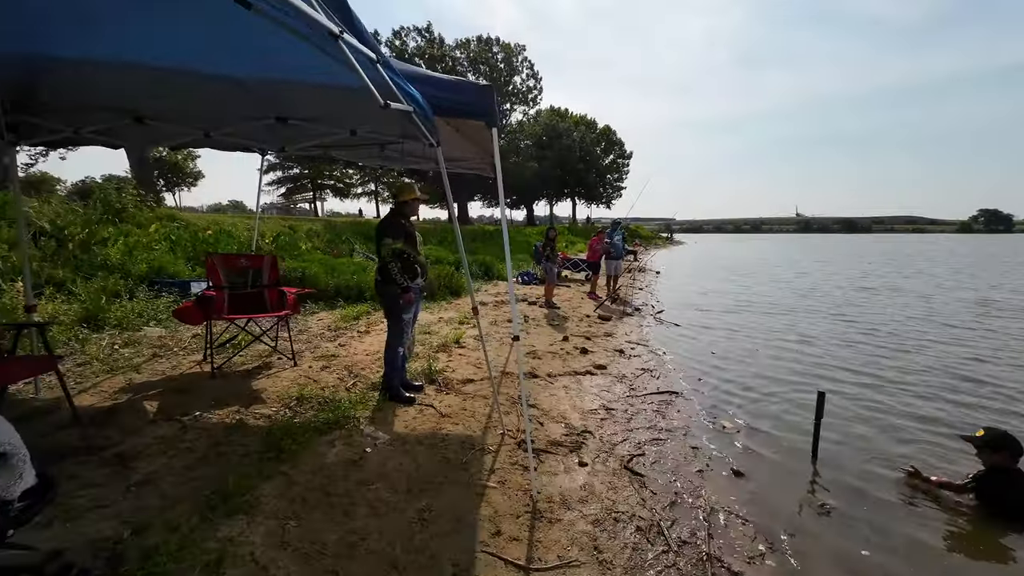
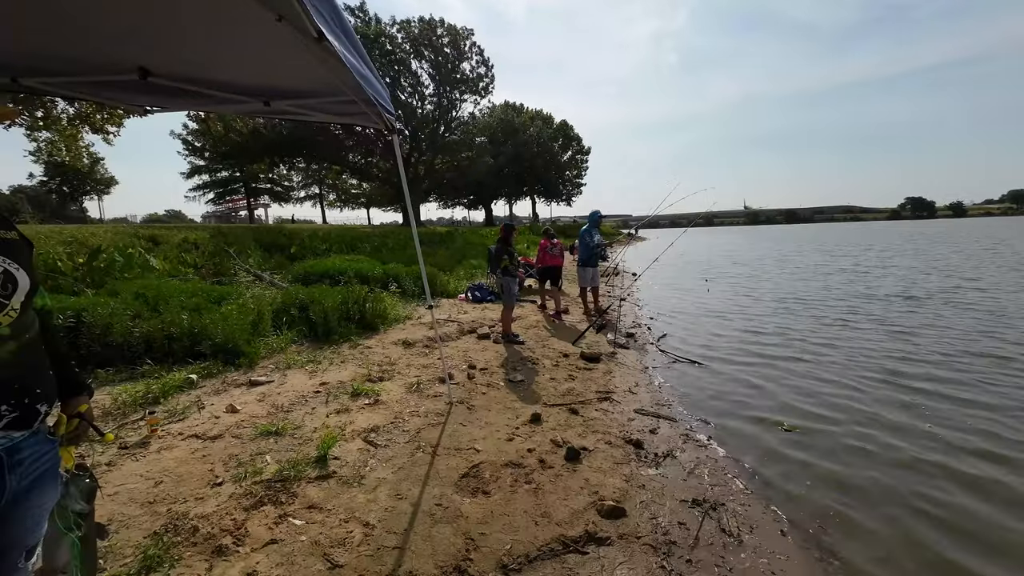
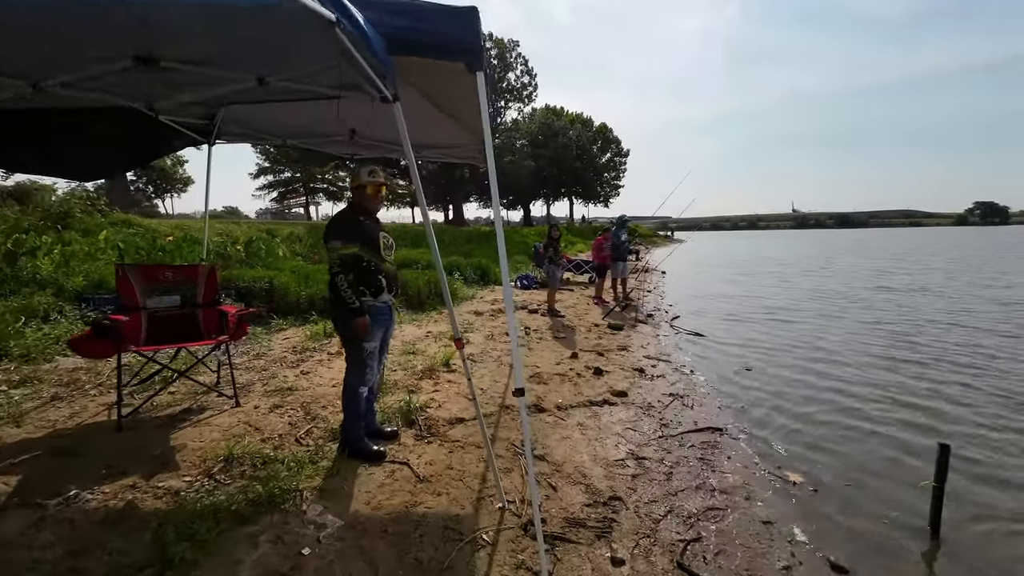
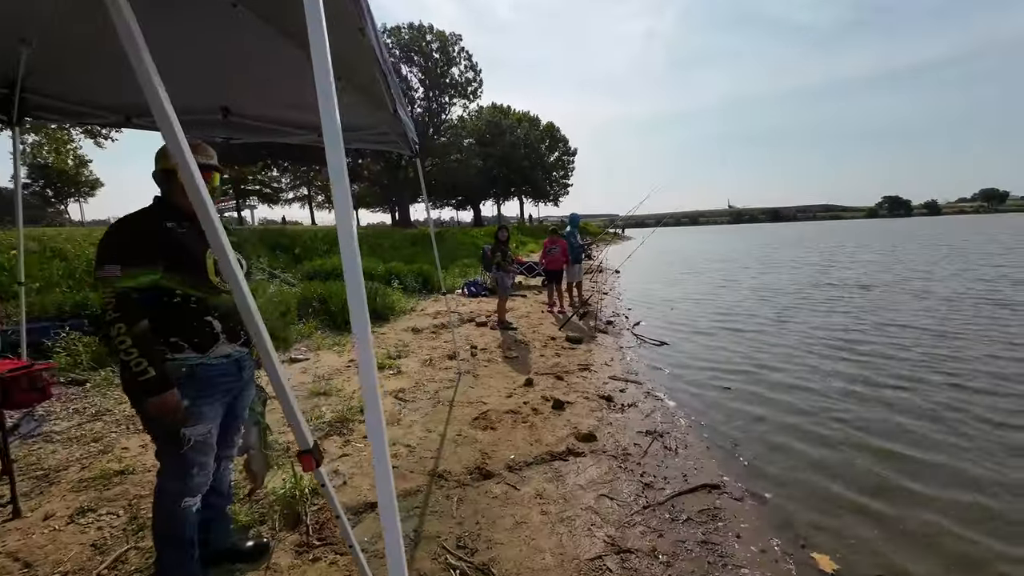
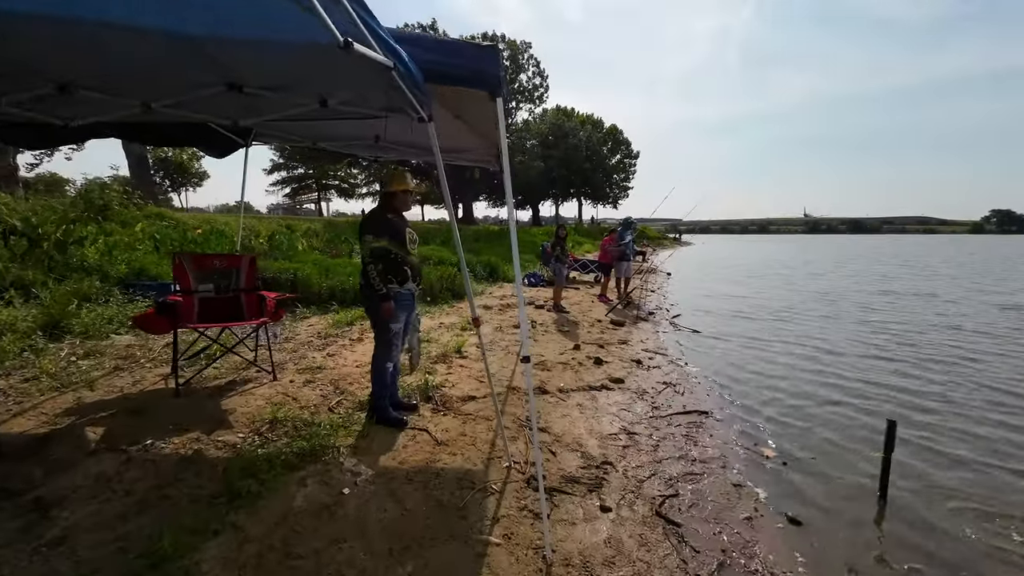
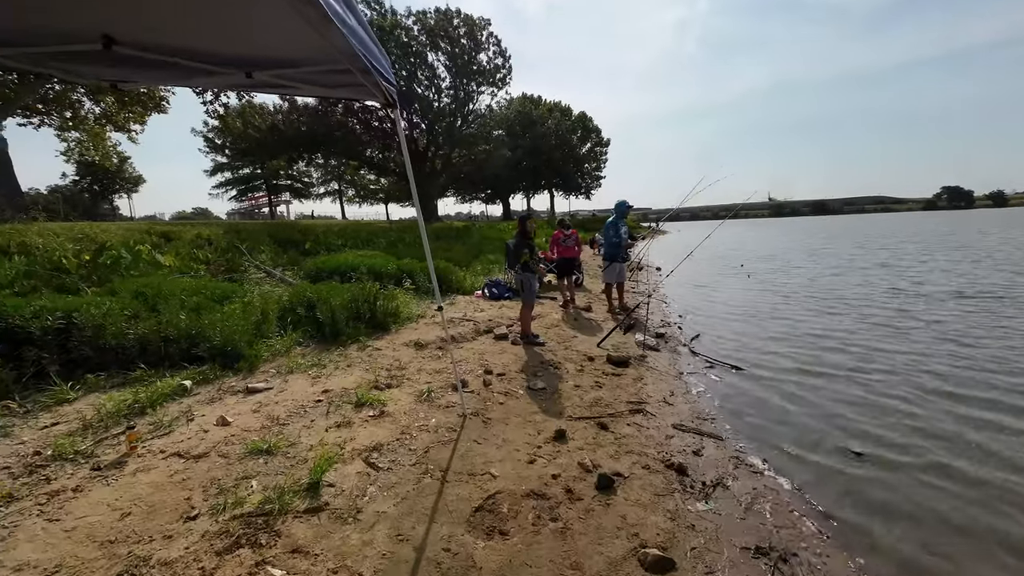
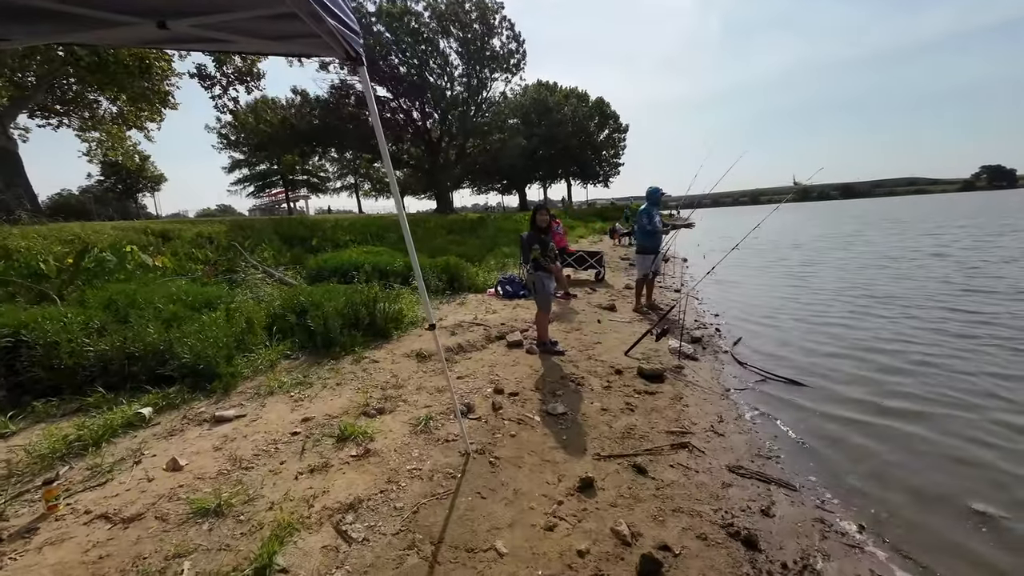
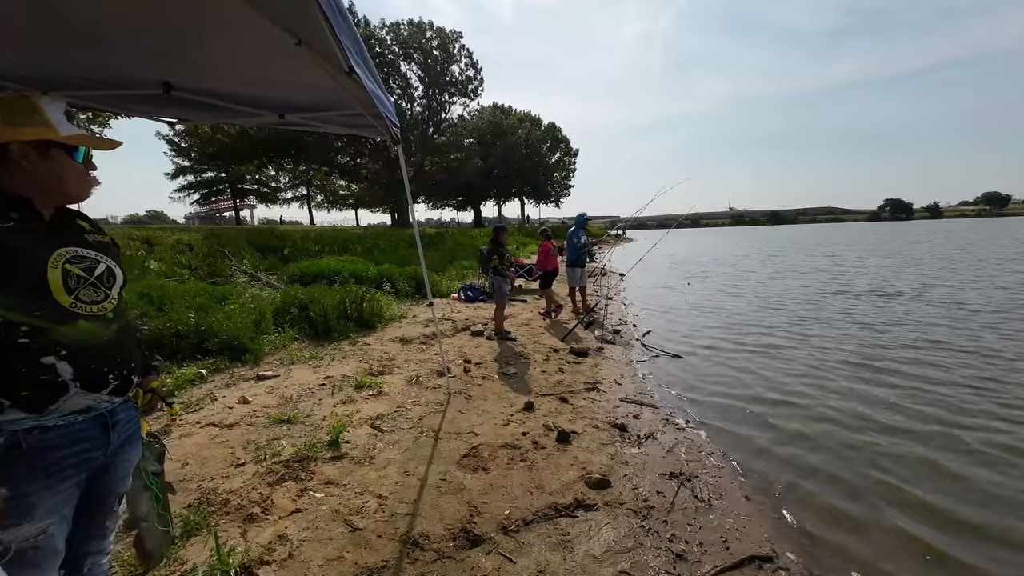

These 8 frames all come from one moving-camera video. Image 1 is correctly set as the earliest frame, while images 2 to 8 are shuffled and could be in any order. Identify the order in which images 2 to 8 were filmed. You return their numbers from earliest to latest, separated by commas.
5, 3, 4, 8, 2, 6, 7
